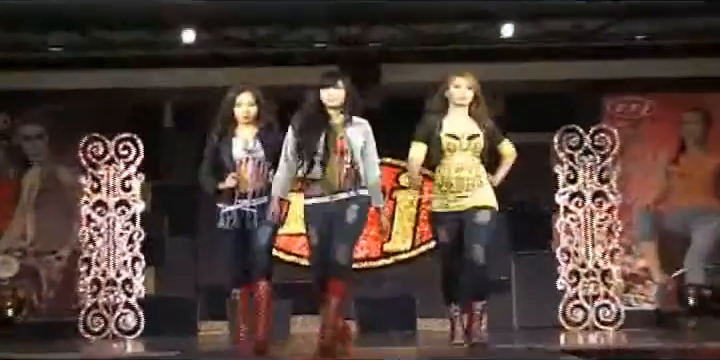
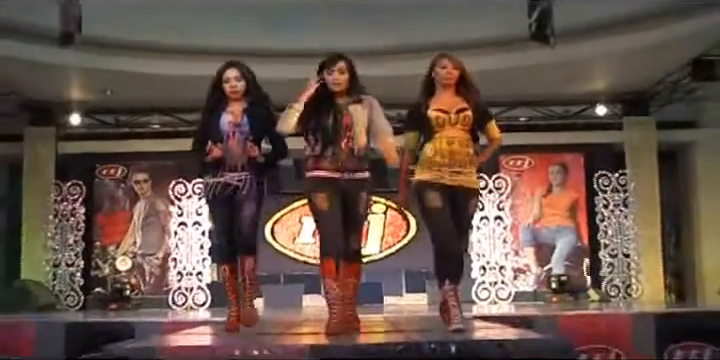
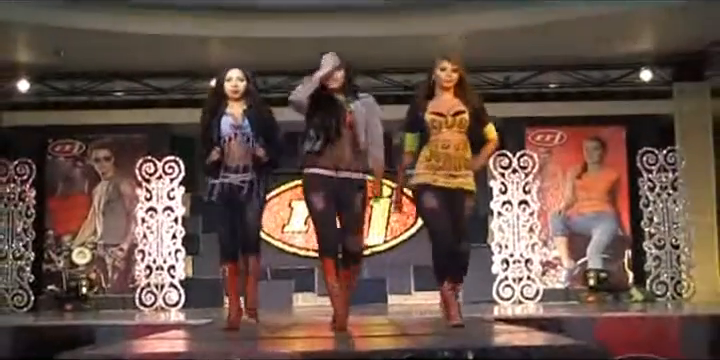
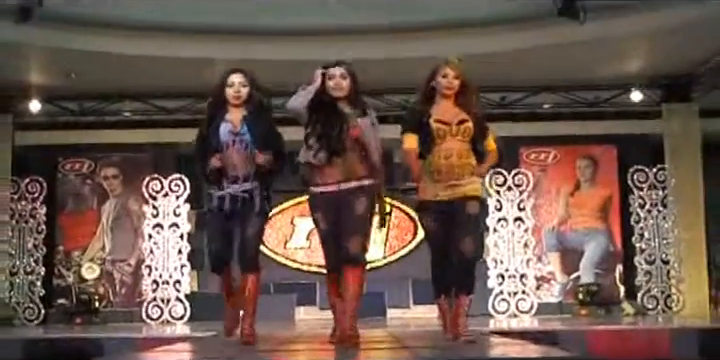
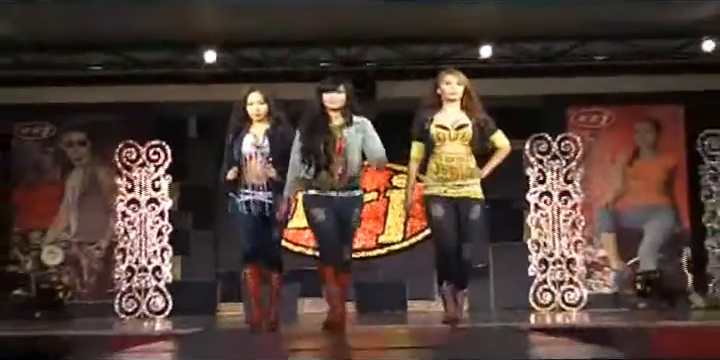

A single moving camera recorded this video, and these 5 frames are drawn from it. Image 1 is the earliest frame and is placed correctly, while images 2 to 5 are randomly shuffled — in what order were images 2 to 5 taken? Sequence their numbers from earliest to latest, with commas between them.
5, 3, 4, 2
